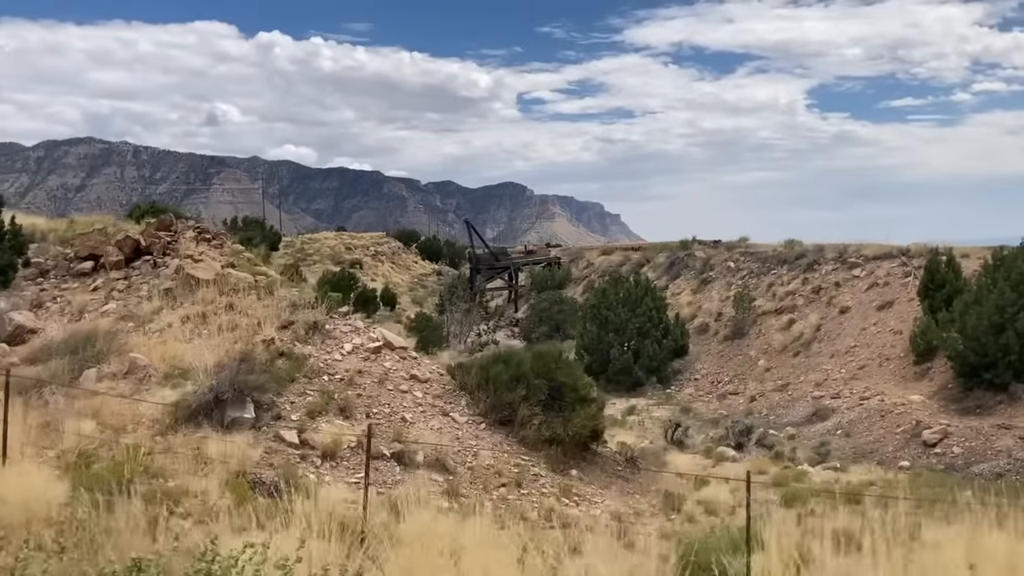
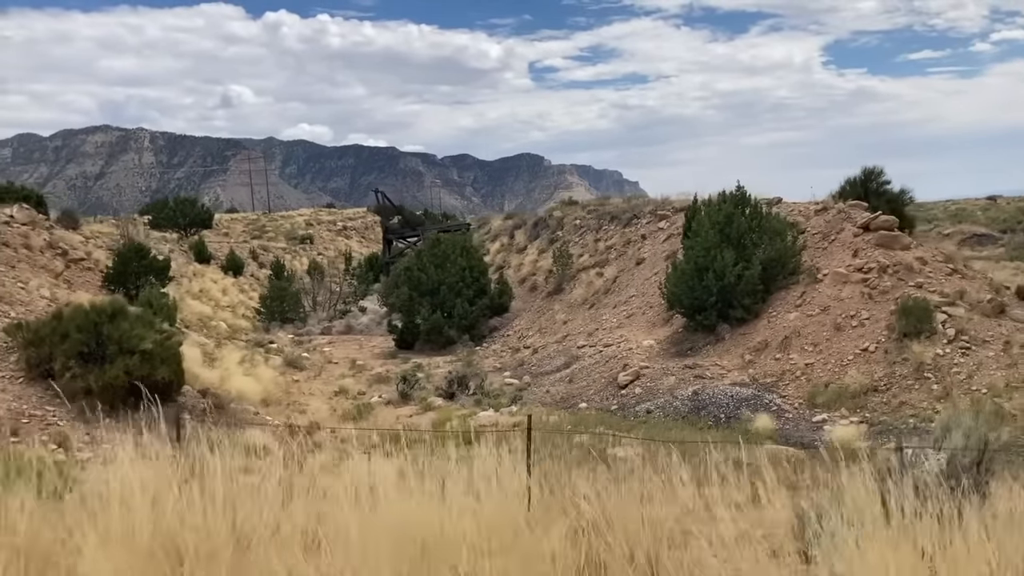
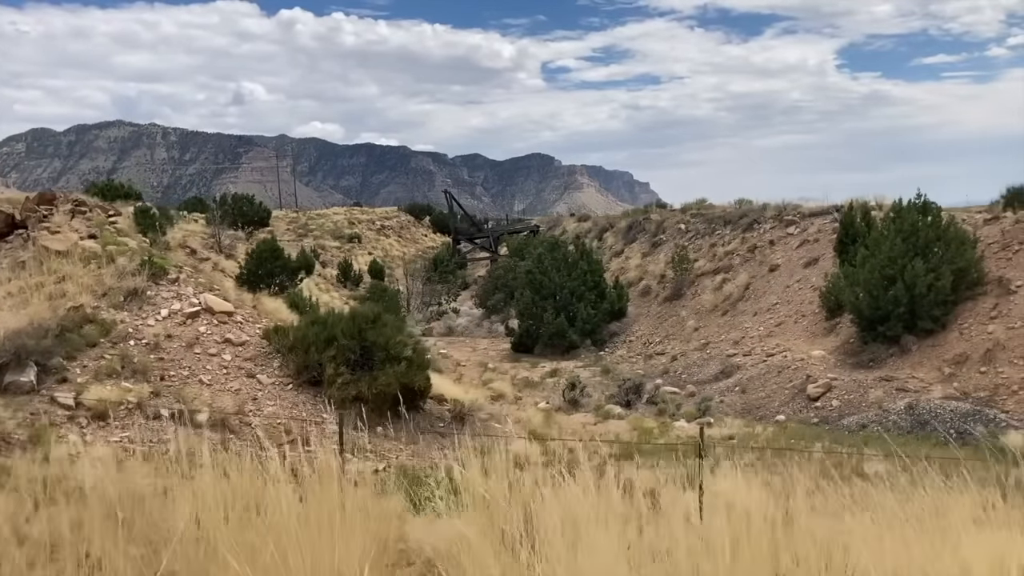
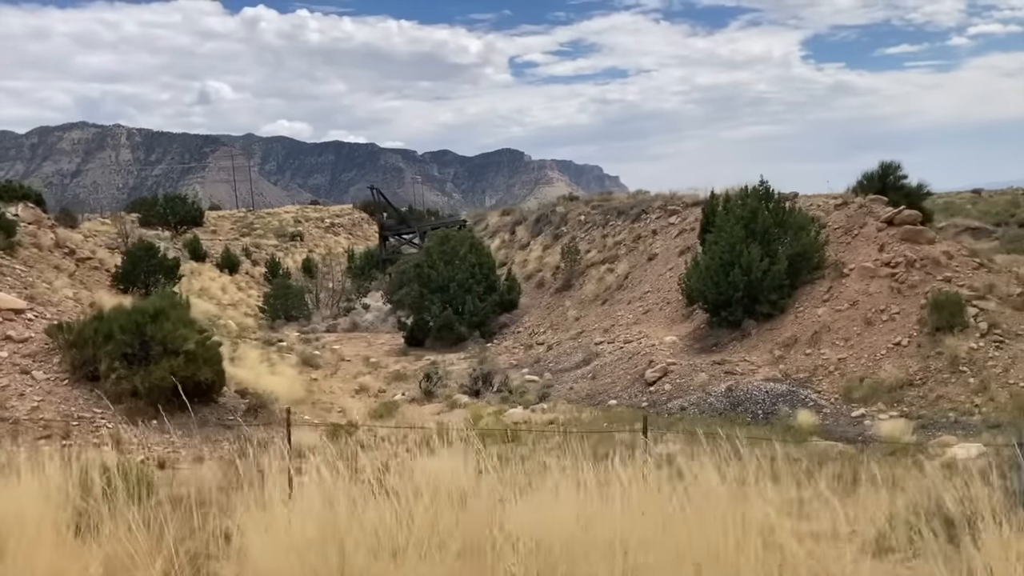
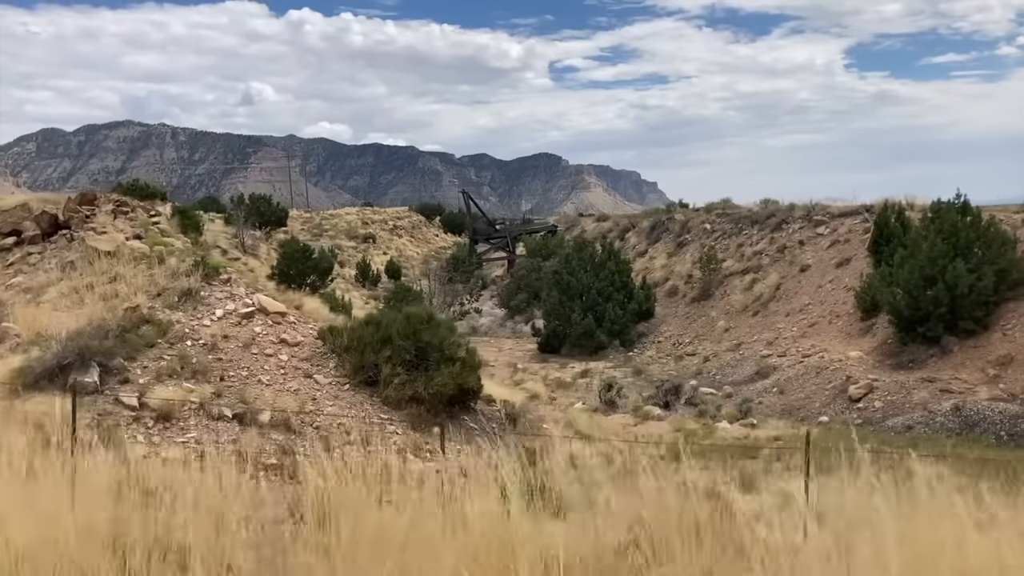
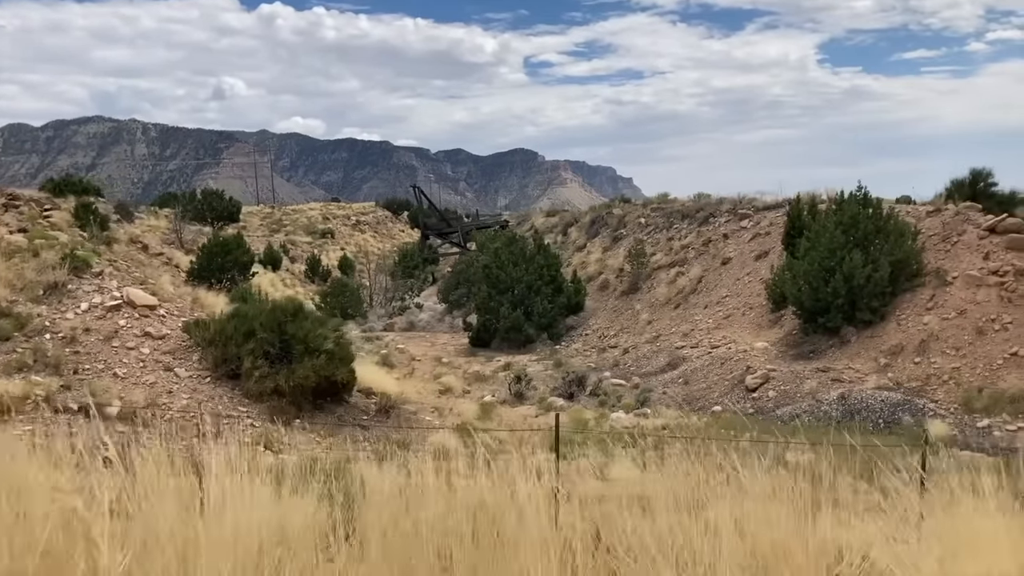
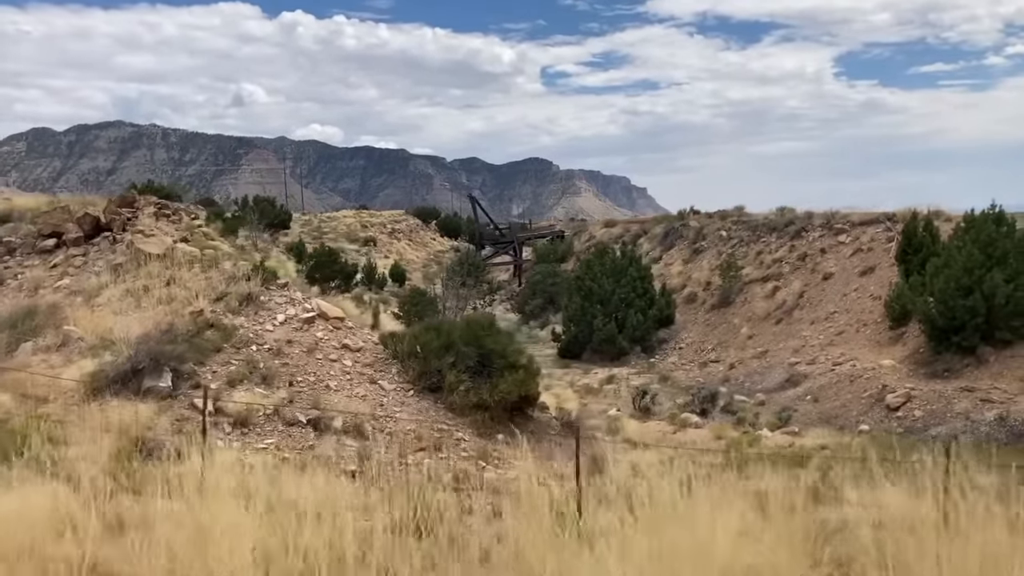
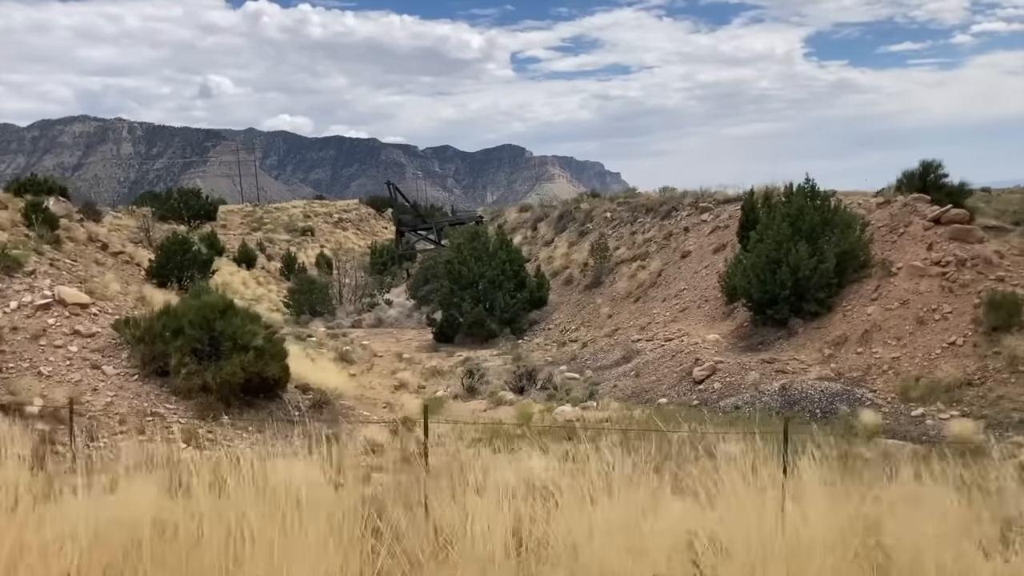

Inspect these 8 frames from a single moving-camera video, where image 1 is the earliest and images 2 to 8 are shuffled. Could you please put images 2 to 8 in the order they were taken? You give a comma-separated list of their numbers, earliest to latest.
7, 5, 3, 6, 8, 4, 2
